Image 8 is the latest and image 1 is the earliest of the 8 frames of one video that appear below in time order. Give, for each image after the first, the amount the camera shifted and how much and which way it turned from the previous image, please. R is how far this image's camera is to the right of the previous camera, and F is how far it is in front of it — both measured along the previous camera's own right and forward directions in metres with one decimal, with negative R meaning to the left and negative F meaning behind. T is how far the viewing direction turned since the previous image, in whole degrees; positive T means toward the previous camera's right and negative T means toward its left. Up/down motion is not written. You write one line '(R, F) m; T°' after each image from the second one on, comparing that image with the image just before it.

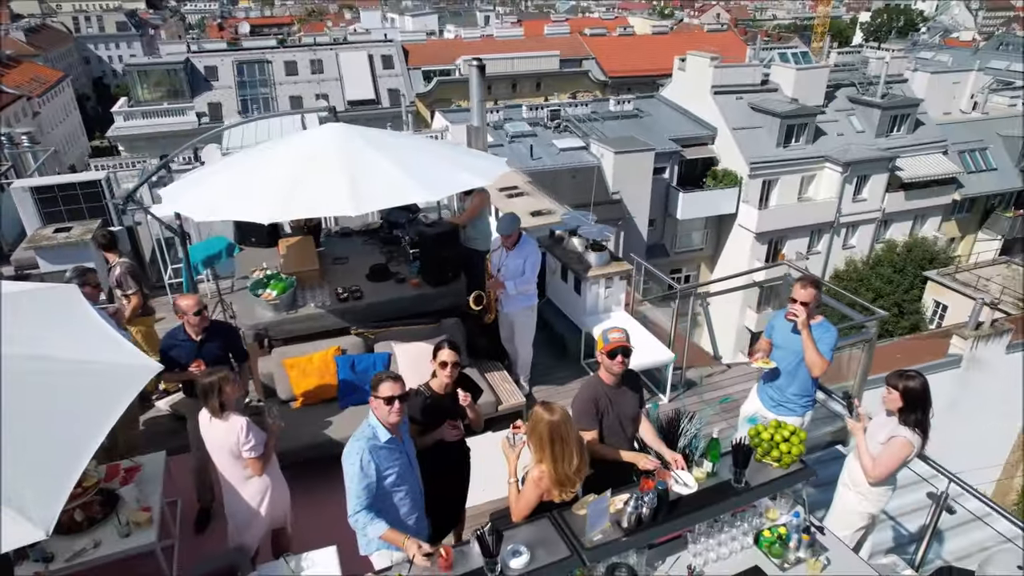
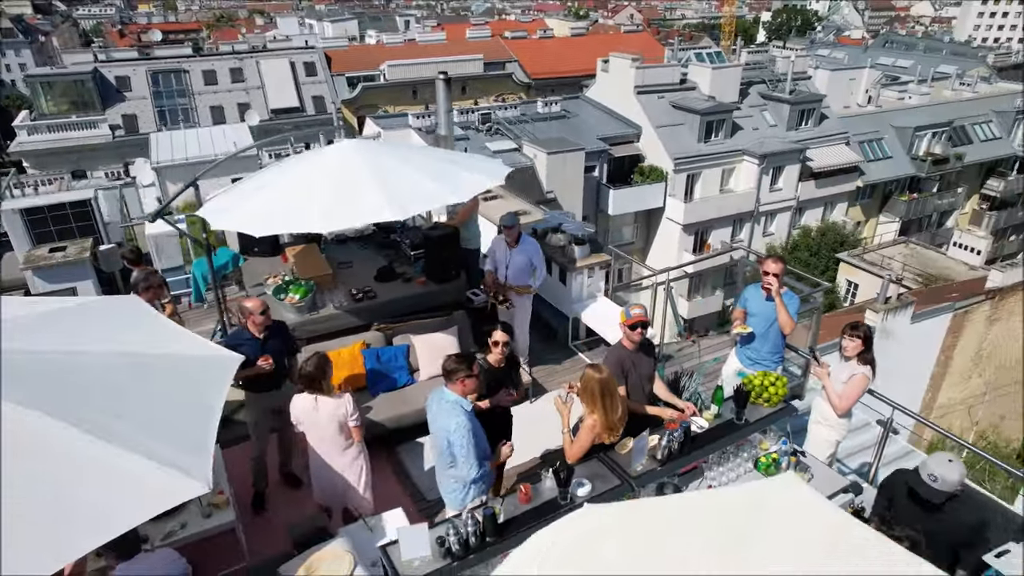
(-0.6, -0.6) m; +6°
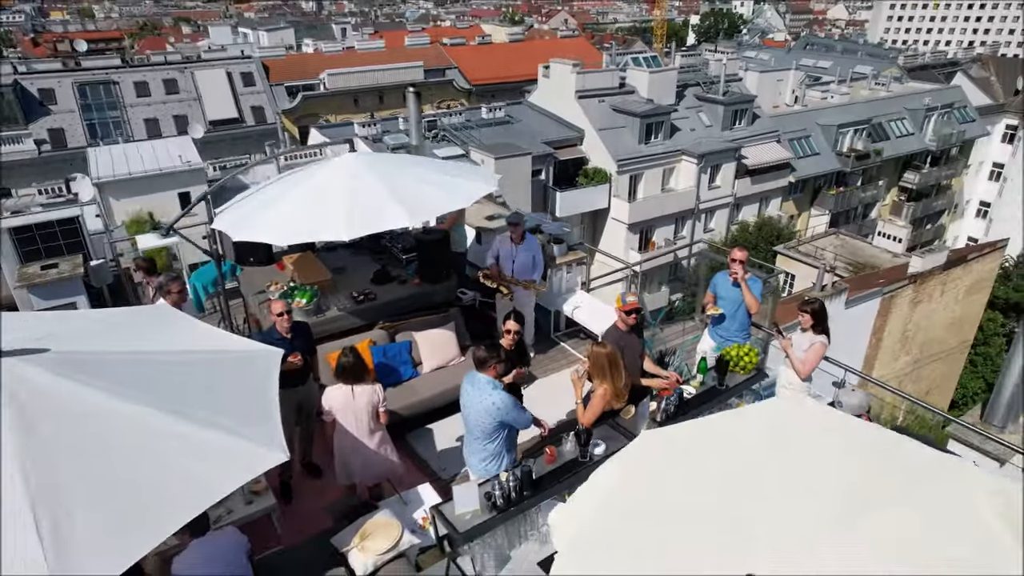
(-0.4, -0.5) m; +5°
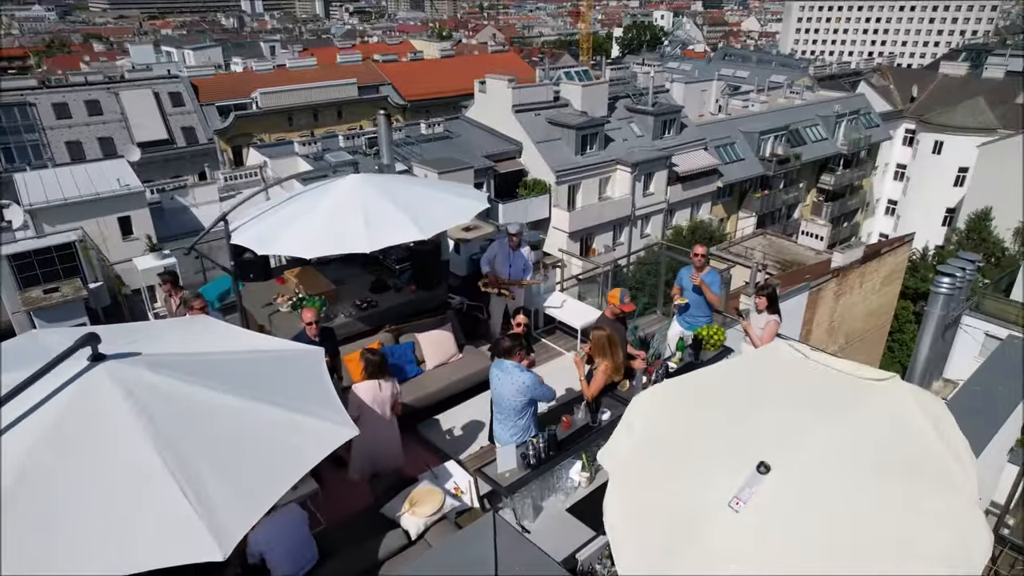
(-0.5, -0.6) m; +5°
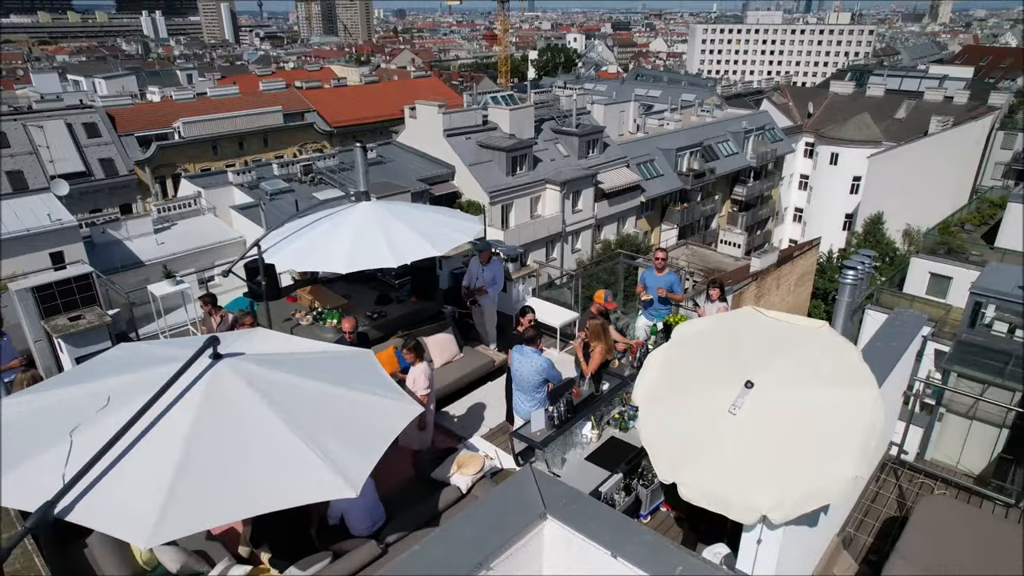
(-0.7, -1.0) m; +6°
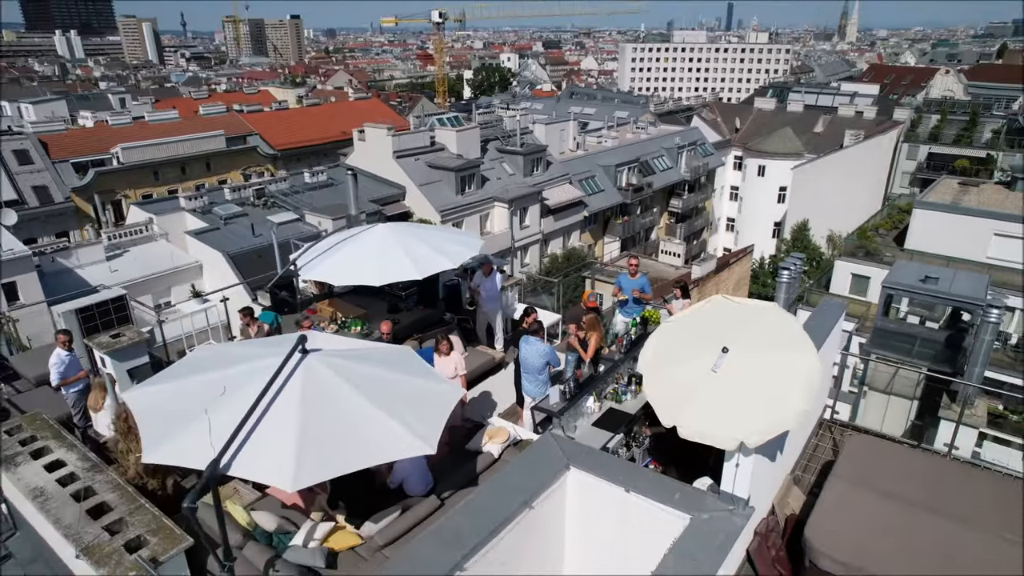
(-0.7, -1.2) m; +5°
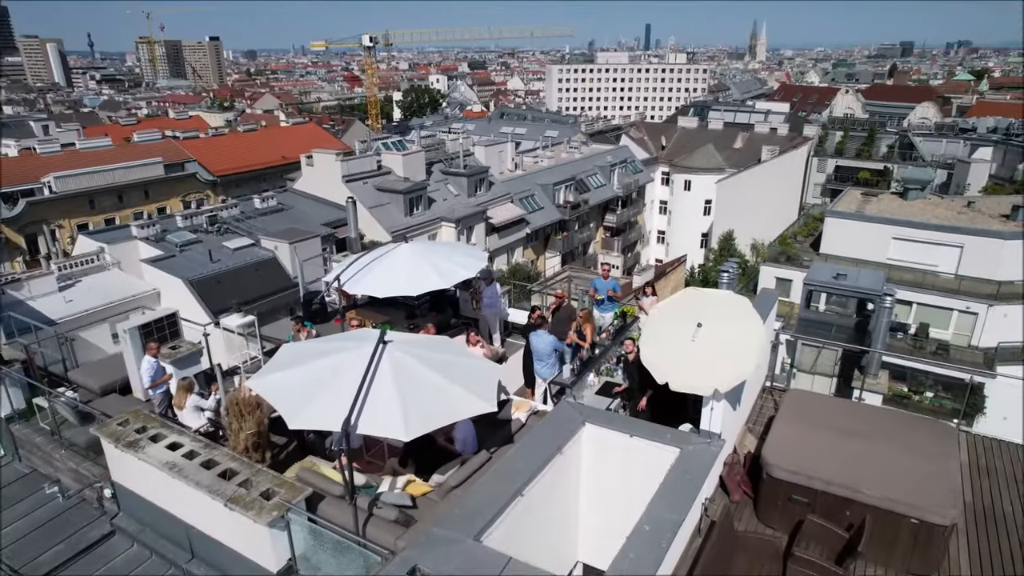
(-1.0, -1.6) m; +6°
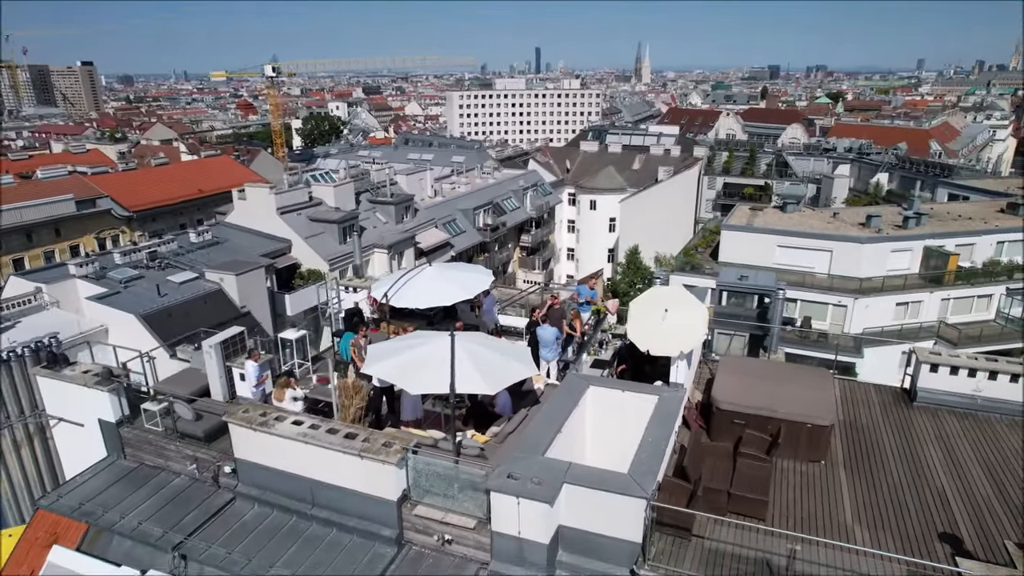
(-1.8, -2.8) m; +8°
